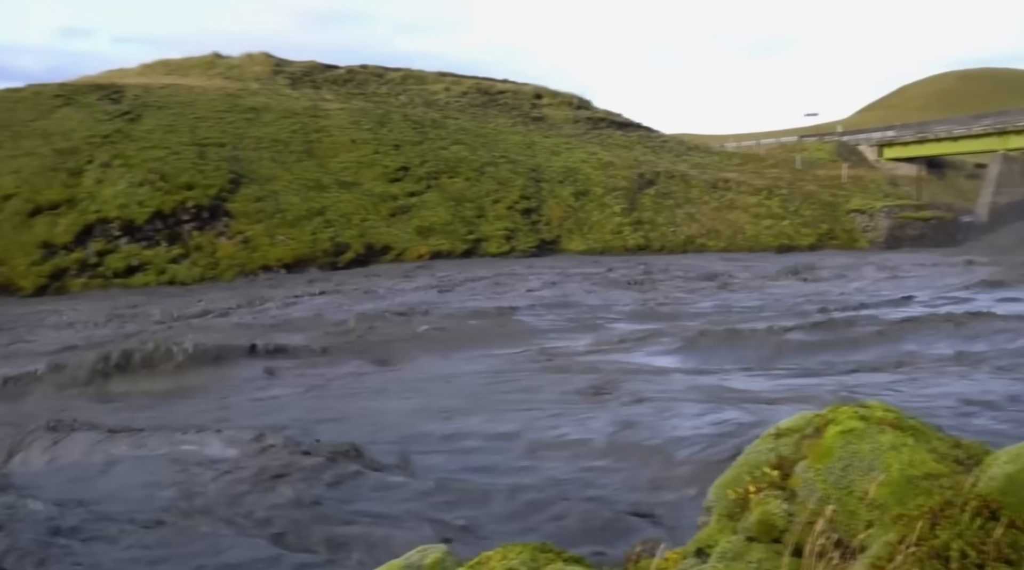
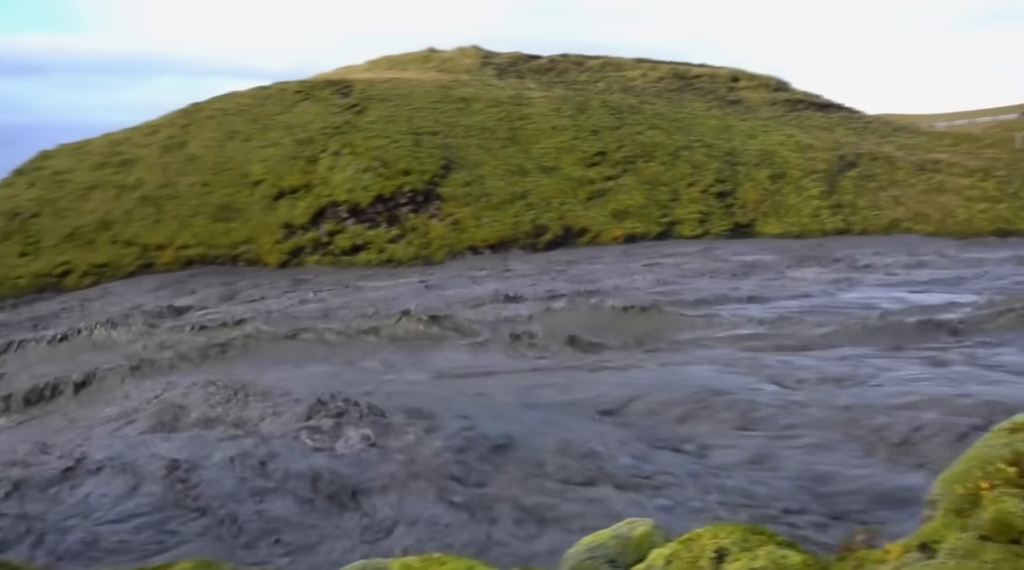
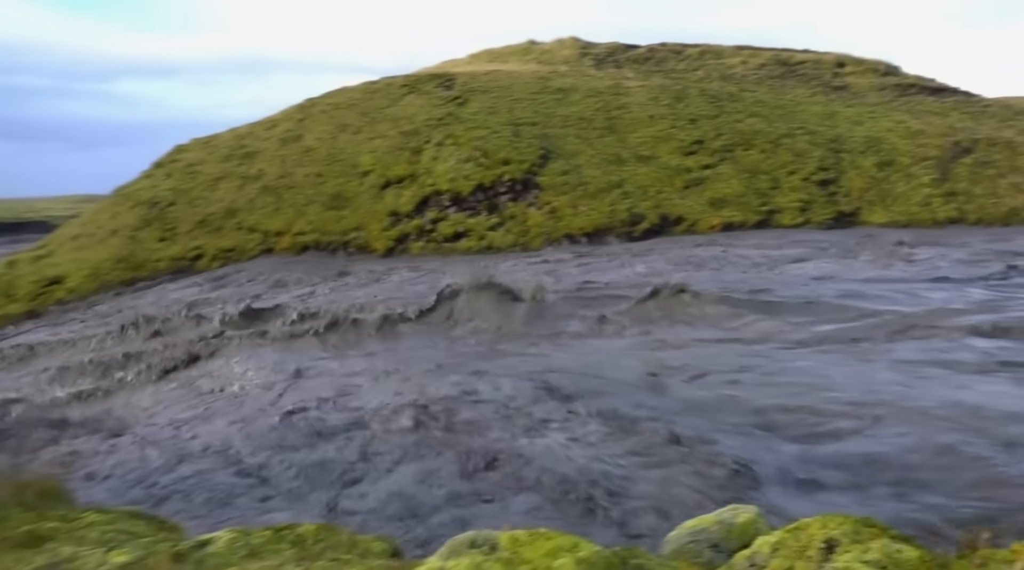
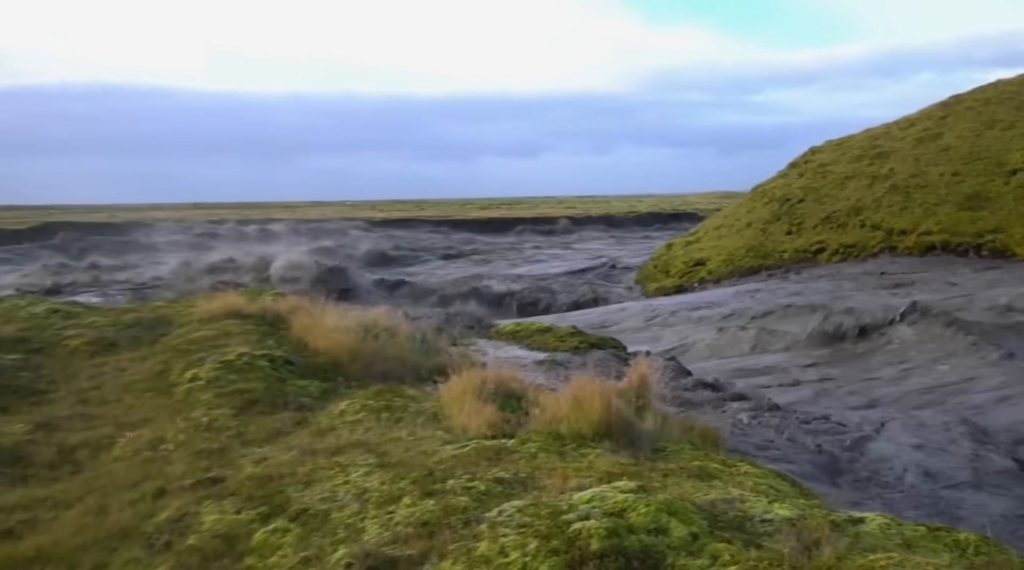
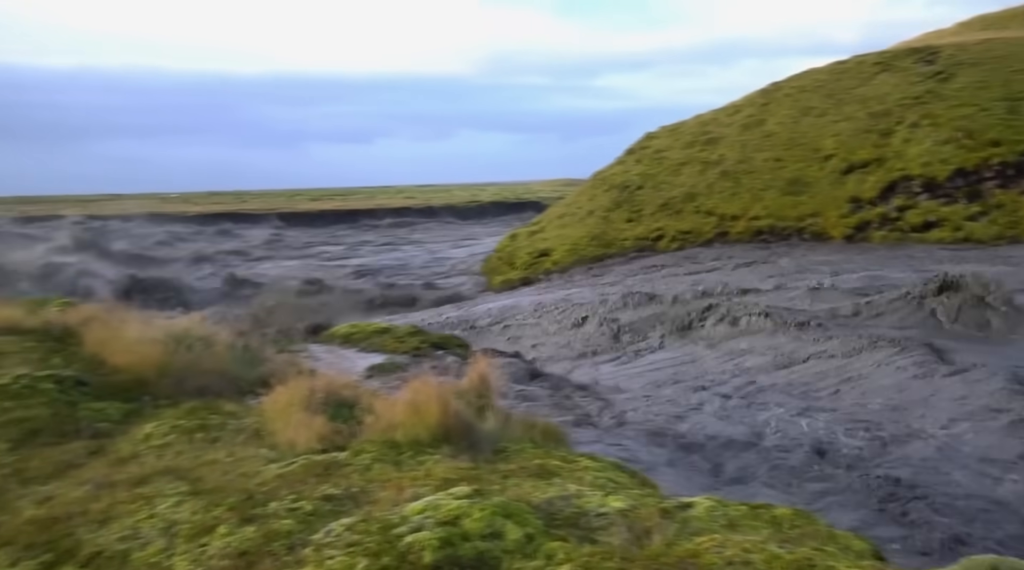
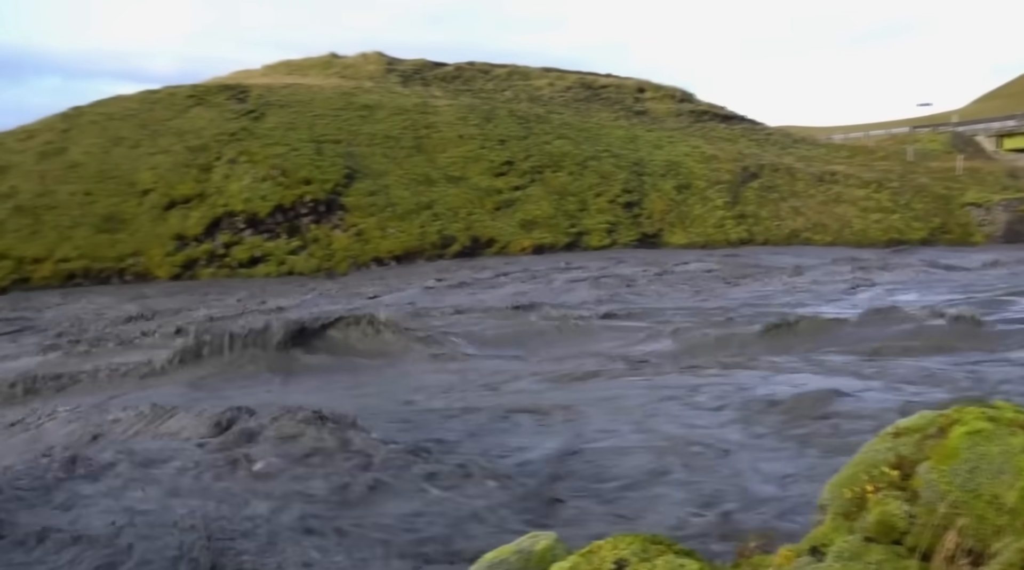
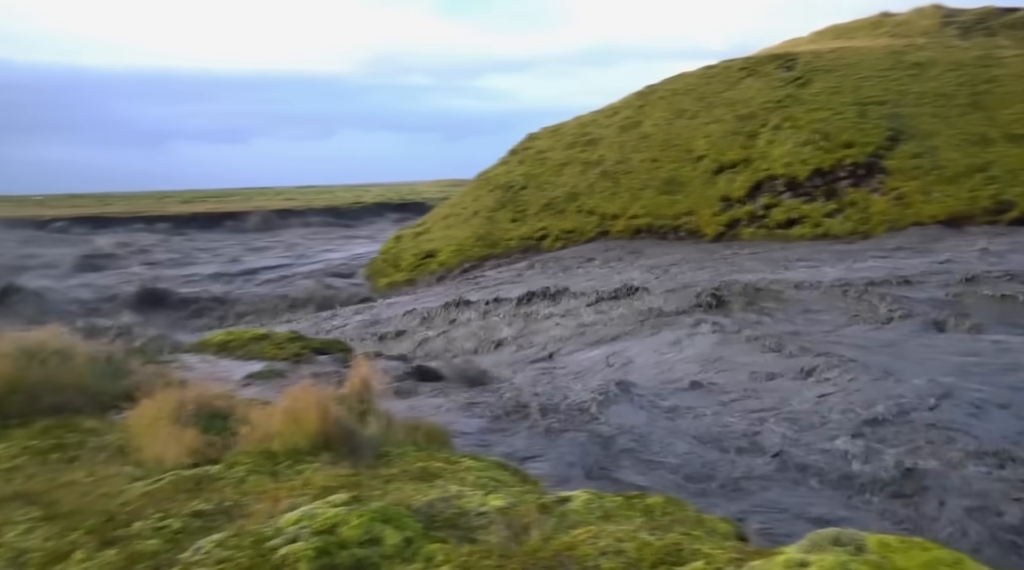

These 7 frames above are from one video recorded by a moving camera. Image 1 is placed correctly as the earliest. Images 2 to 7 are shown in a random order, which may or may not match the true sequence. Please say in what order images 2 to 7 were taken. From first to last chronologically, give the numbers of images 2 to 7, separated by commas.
6, 2, 3, 7, 5, 4
